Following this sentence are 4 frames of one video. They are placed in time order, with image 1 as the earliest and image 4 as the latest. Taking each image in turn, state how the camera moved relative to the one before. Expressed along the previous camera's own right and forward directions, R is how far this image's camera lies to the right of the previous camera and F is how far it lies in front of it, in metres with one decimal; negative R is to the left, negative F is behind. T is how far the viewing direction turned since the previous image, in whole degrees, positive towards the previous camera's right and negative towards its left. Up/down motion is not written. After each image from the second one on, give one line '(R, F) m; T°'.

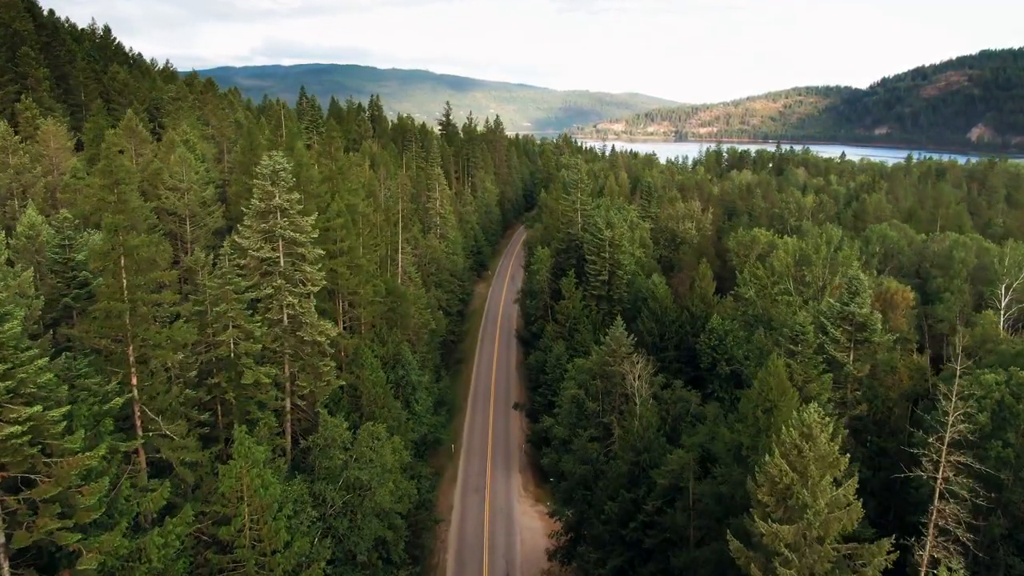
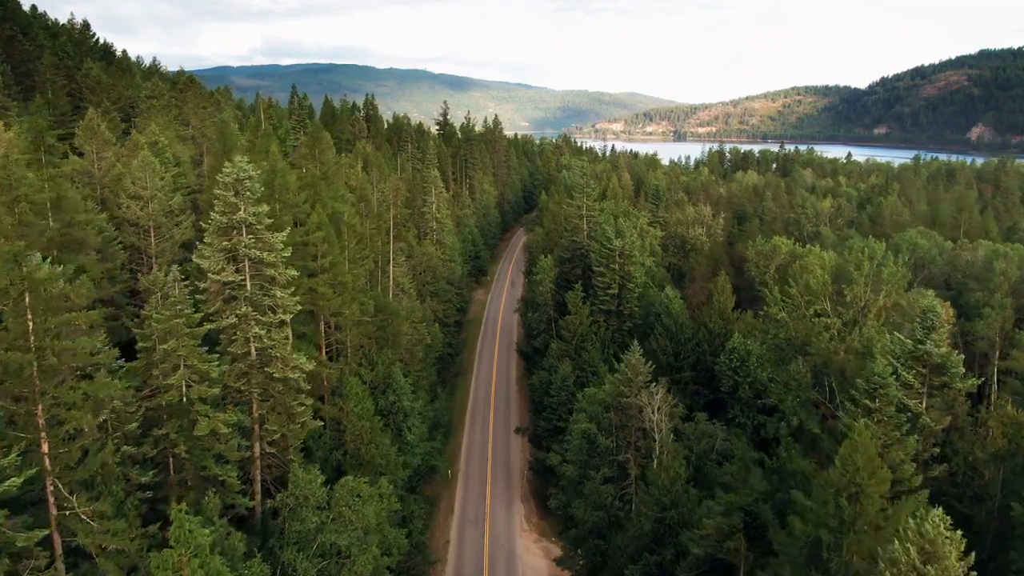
(-0.3, +4.8) m; 0°
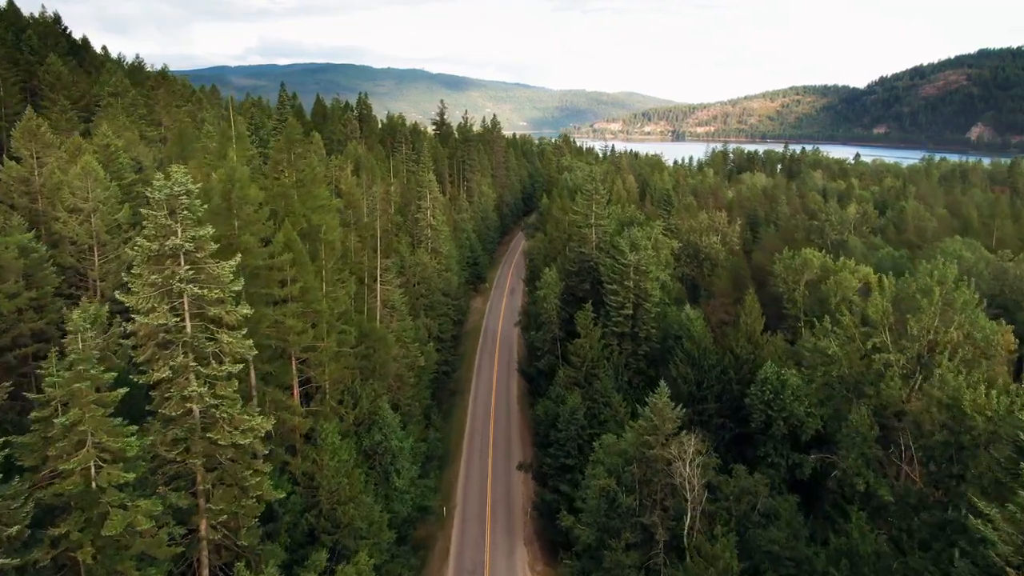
(-0.3, +5.9) m; 0°
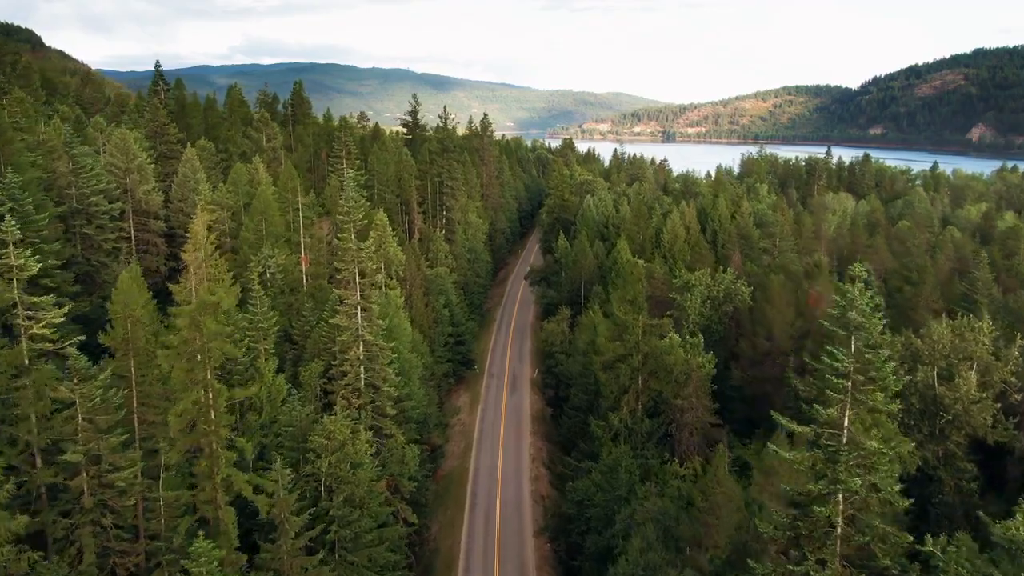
(-1.9, +42.5) m; +1°
